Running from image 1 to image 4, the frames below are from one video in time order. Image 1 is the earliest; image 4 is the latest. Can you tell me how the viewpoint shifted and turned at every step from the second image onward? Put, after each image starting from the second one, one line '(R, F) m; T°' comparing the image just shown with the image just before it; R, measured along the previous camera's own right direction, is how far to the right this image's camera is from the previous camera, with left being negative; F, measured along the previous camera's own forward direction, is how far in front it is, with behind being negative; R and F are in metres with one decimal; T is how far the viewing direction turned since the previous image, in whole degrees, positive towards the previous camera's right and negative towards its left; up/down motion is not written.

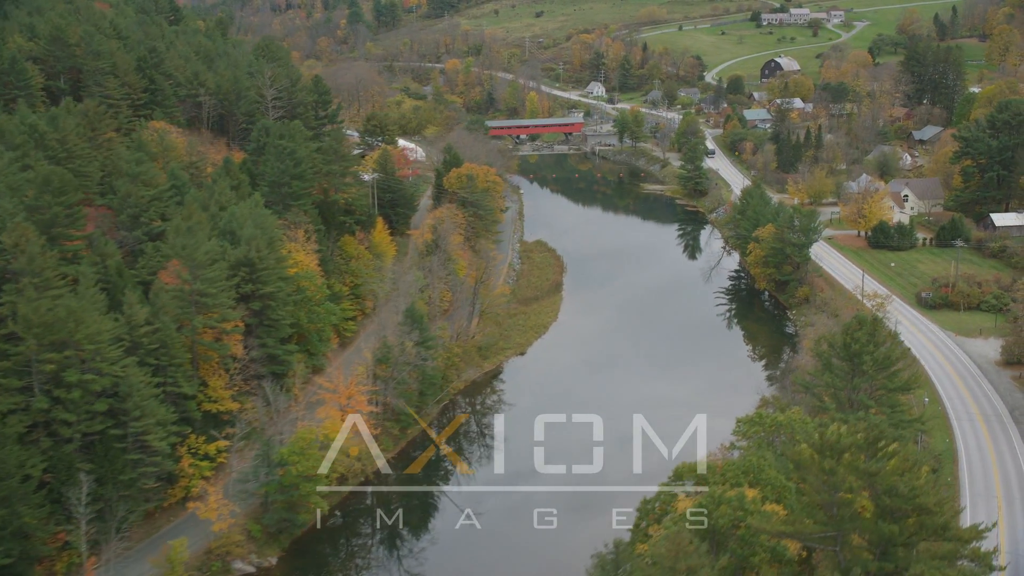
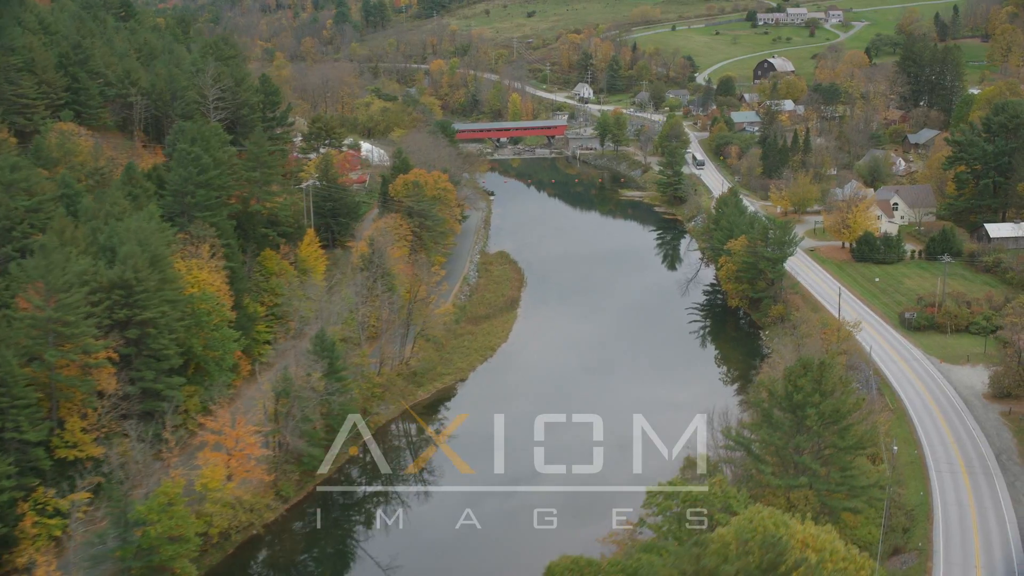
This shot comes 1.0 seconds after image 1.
(+1.8, +3.4) m; 0°
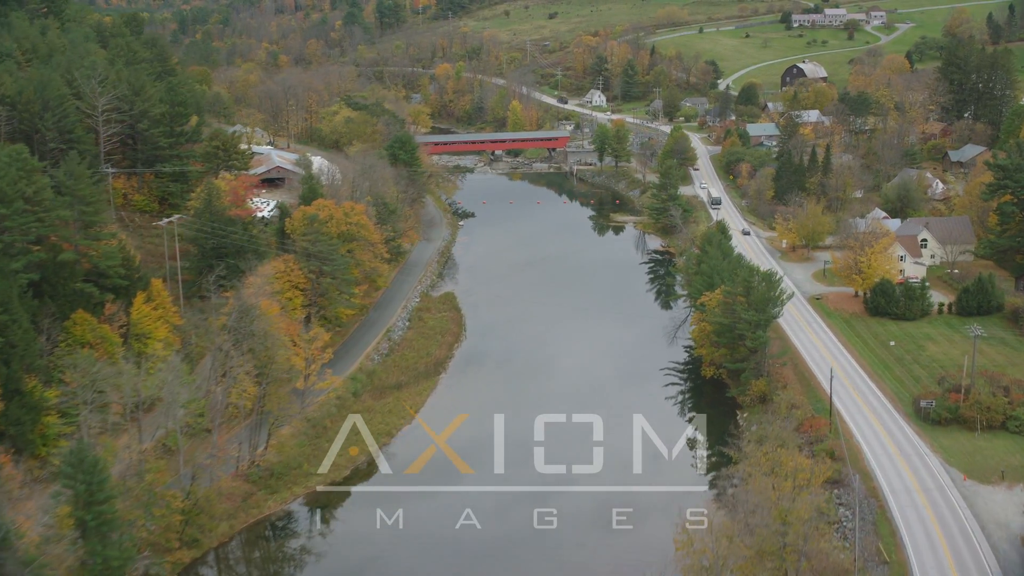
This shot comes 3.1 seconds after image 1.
(+3.3, +7.9) m; -2°
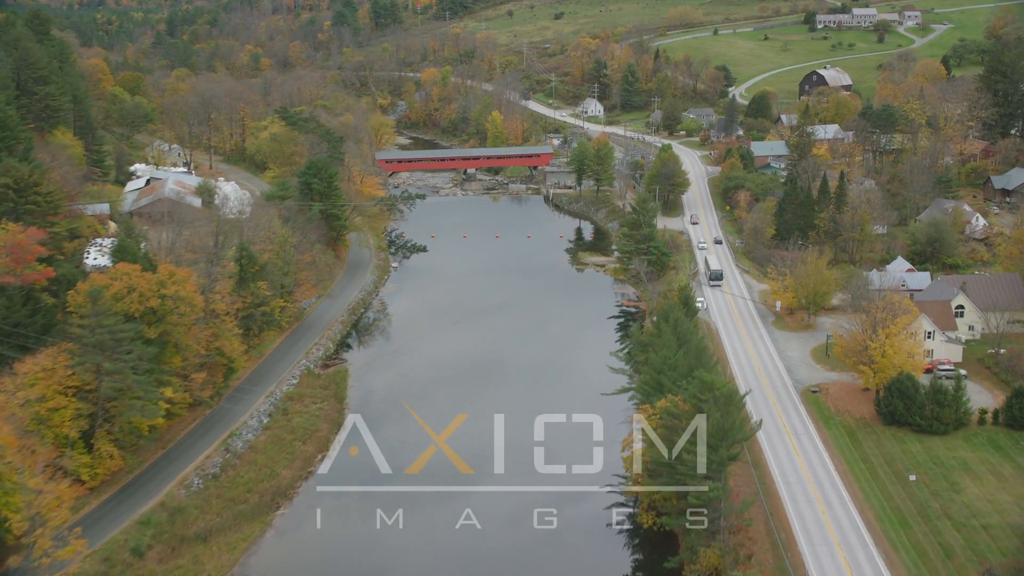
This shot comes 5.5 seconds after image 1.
(+3.2, +9.3) m; -2°
